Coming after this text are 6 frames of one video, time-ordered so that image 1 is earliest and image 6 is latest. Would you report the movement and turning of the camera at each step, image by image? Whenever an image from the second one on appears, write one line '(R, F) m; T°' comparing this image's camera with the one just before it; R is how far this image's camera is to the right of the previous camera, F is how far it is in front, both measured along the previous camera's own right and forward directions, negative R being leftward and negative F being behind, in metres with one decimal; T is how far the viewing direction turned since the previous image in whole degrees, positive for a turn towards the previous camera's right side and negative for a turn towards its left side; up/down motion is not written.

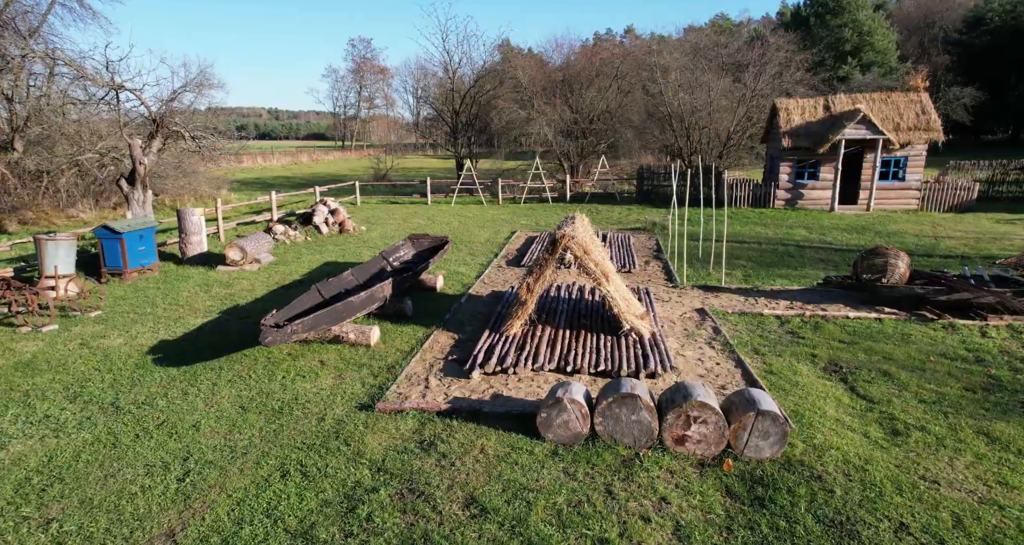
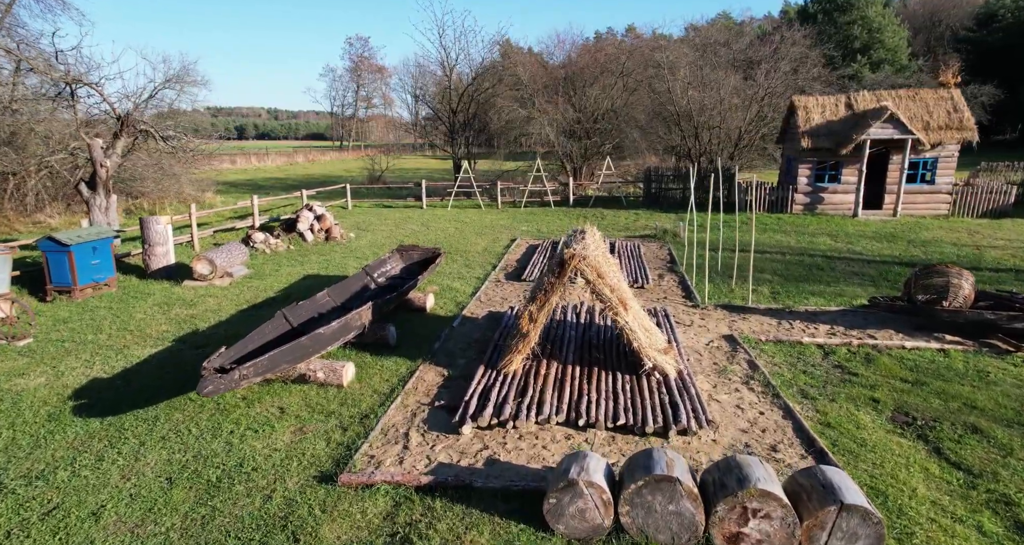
(0.0, +1.0) m; 0°
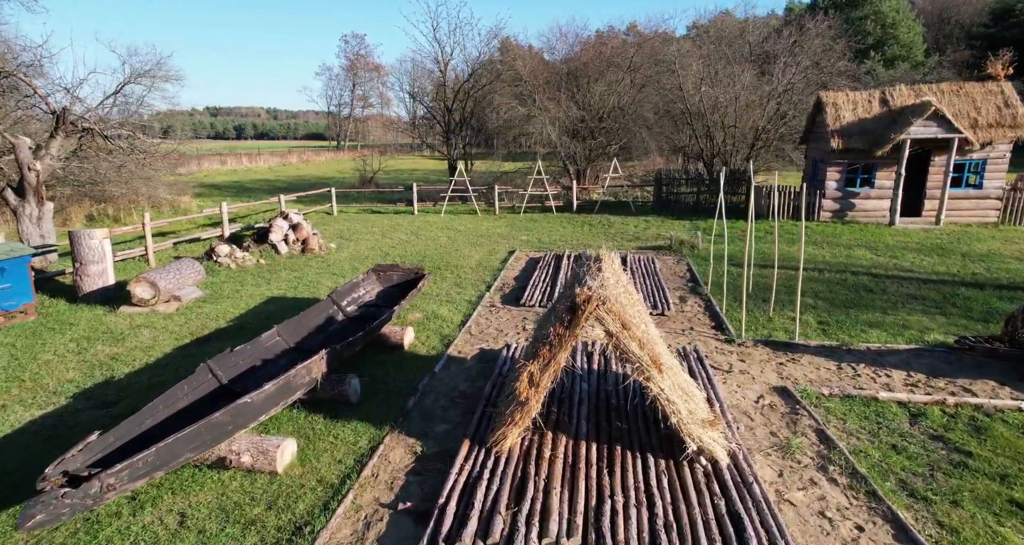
(0.0, +1.4) m; 0°
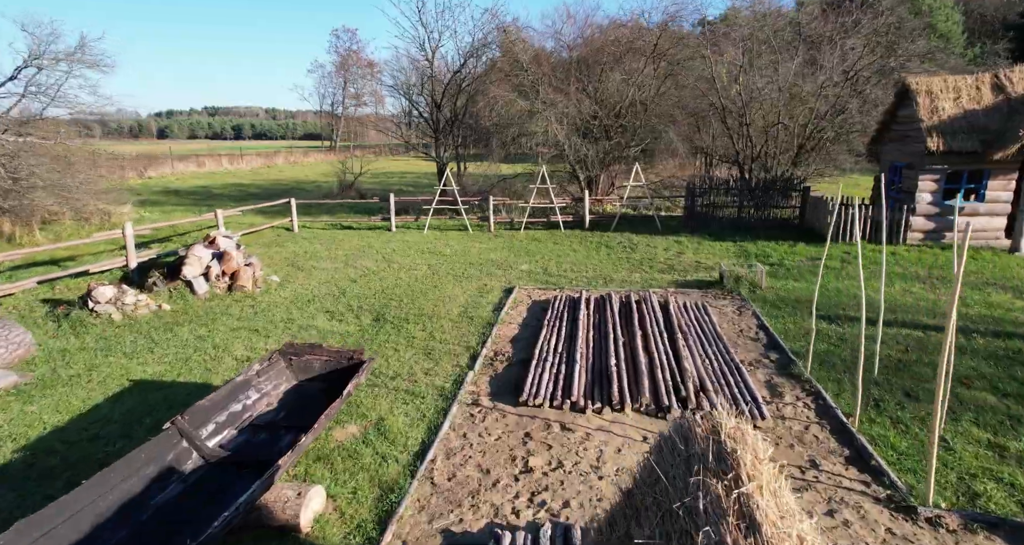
(+0.1, +3.1) m; 0°
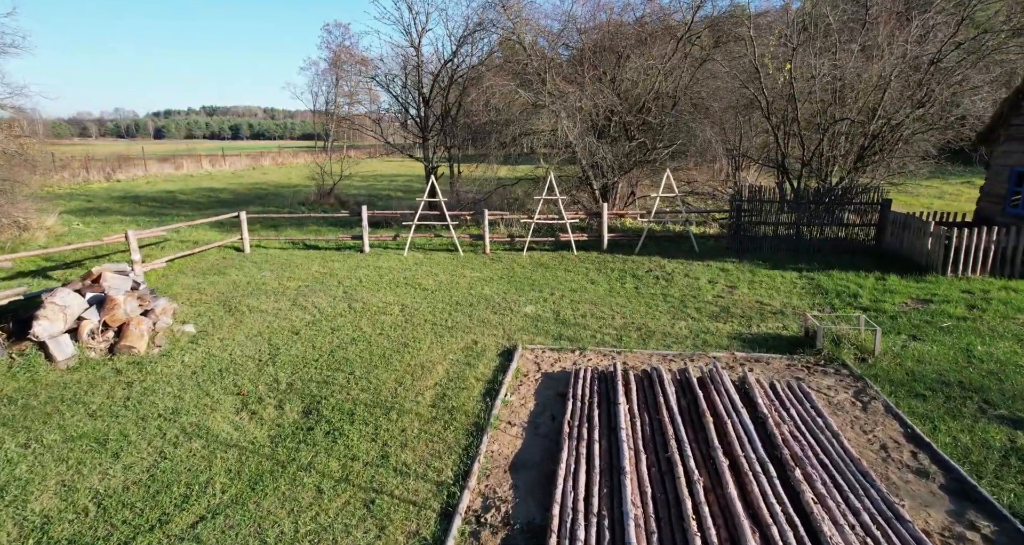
(0.0, +2.8) m; 0°
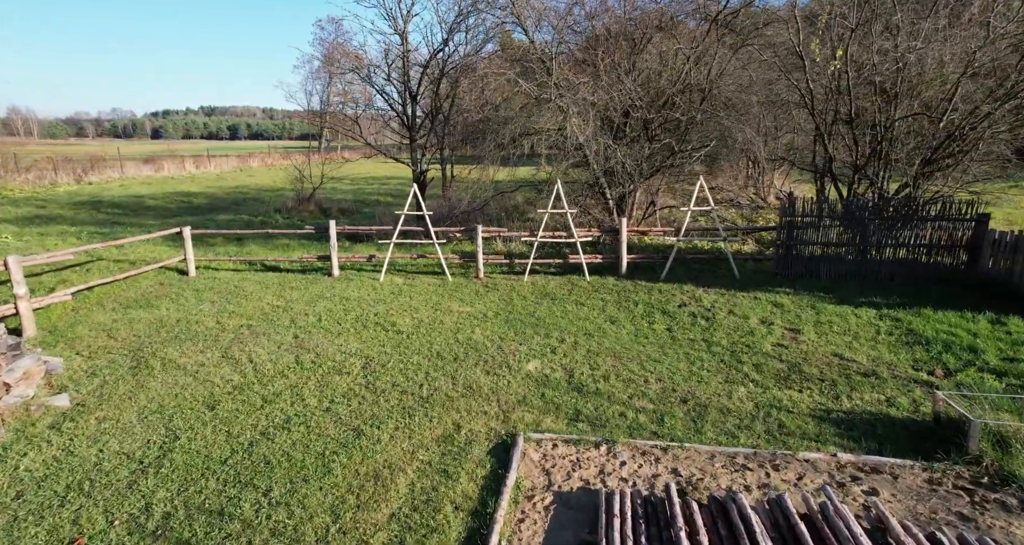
(0.0, +2.1) m; 0°
